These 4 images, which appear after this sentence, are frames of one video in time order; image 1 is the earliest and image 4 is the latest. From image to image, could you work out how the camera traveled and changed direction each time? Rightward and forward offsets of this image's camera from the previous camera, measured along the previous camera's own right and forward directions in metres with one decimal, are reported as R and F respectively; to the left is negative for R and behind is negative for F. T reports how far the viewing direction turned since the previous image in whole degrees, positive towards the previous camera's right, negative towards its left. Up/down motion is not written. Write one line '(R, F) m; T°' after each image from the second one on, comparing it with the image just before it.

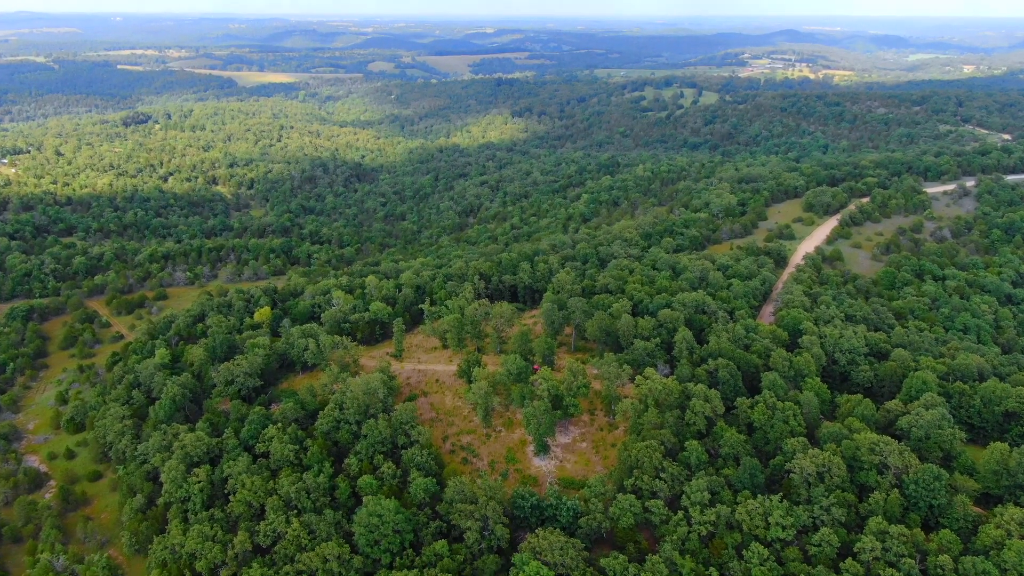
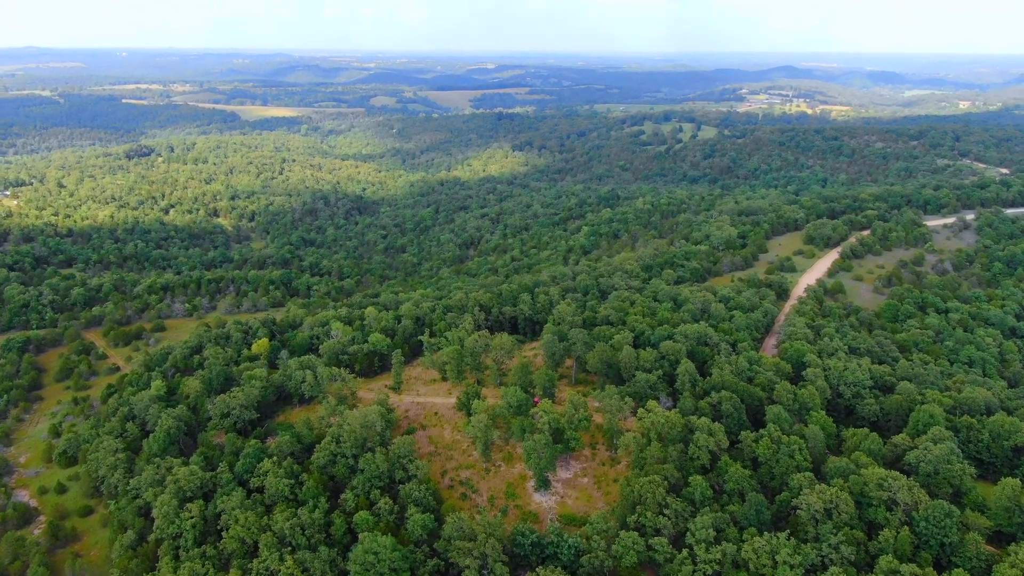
(0.0, +0.4) m; 0°
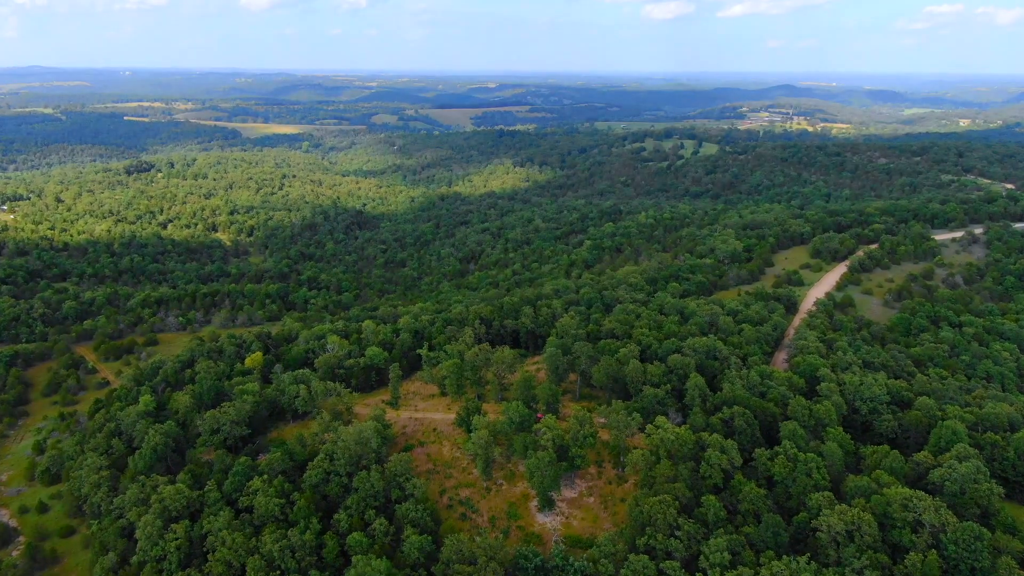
(-0.1, +1.6) m; 0°
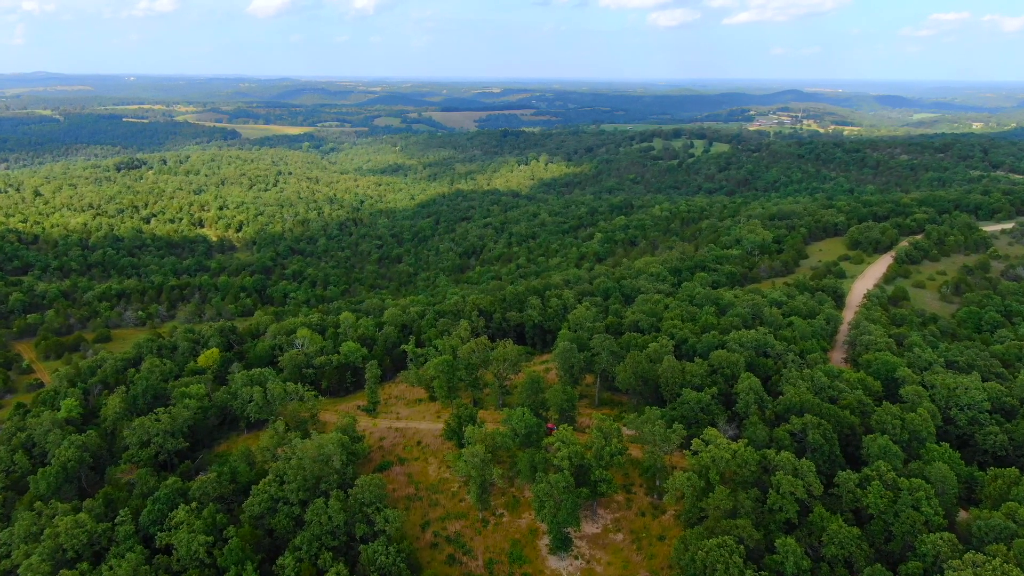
(0.0, +8.3) m; 0°
